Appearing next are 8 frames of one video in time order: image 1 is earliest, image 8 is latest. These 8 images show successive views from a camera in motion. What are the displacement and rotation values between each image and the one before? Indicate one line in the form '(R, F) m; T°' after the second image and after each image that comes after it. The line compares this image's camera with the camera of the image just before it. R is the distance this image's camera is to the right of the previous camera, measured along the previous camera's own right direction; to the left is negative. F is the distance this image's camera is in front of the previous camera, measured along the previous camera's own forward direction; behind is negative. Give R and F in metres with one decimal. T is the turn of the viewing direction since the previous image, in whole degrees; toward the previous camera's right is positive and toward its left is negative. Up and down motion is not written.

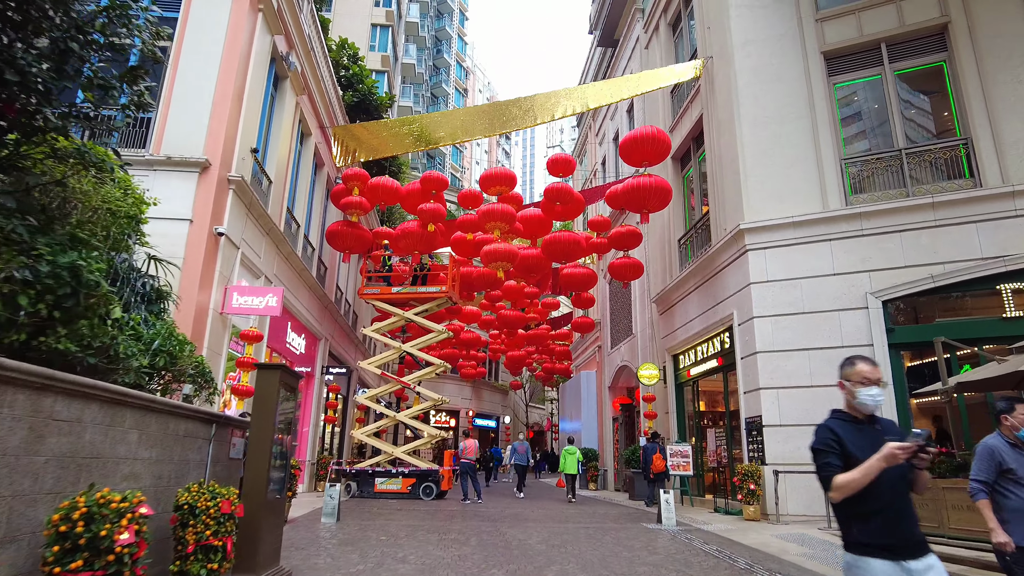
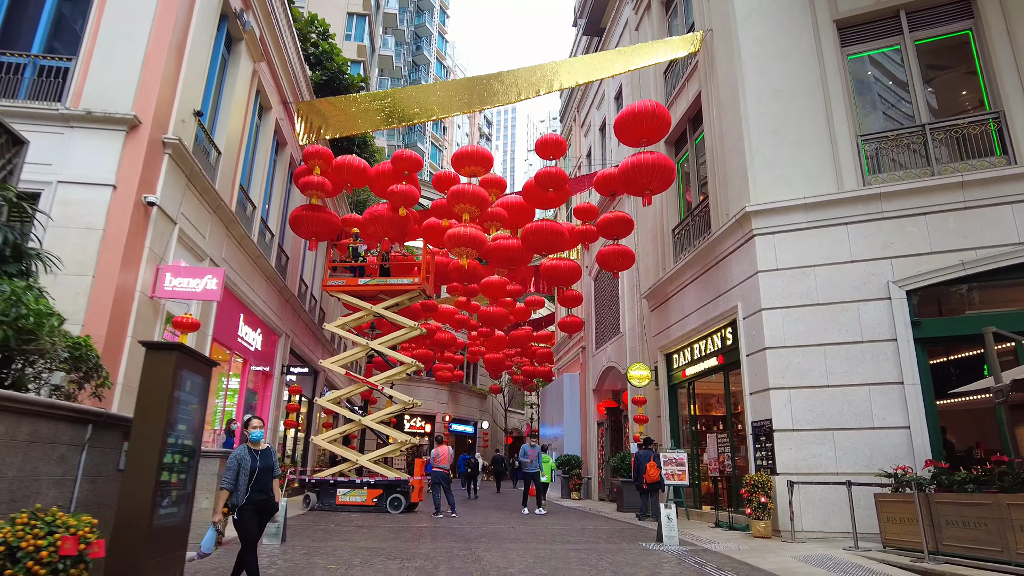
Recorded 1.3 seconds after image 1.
(0.0, +1.2) m; +2°
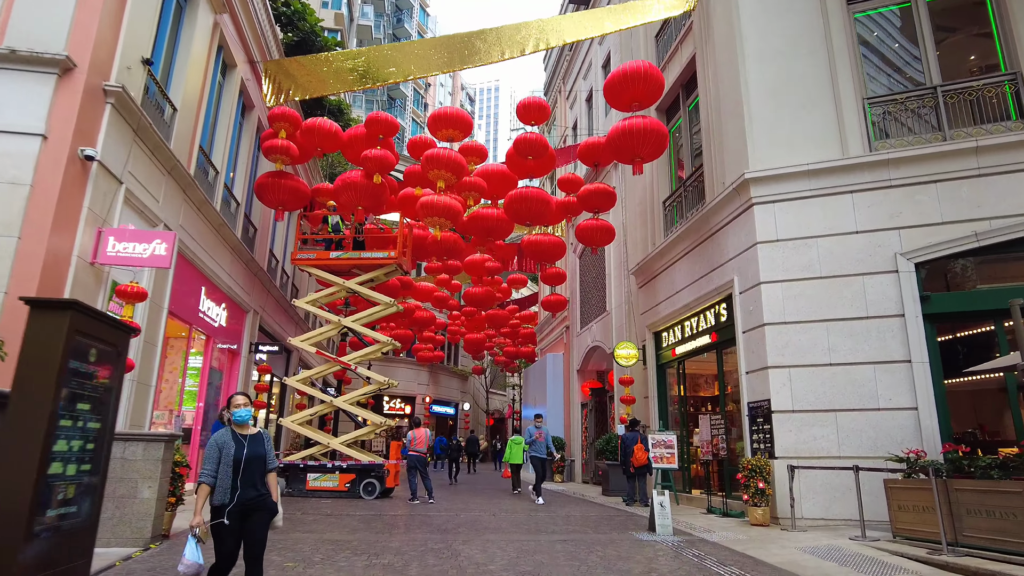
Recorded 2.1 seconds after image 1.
(0.0, +0.7) m; +2°
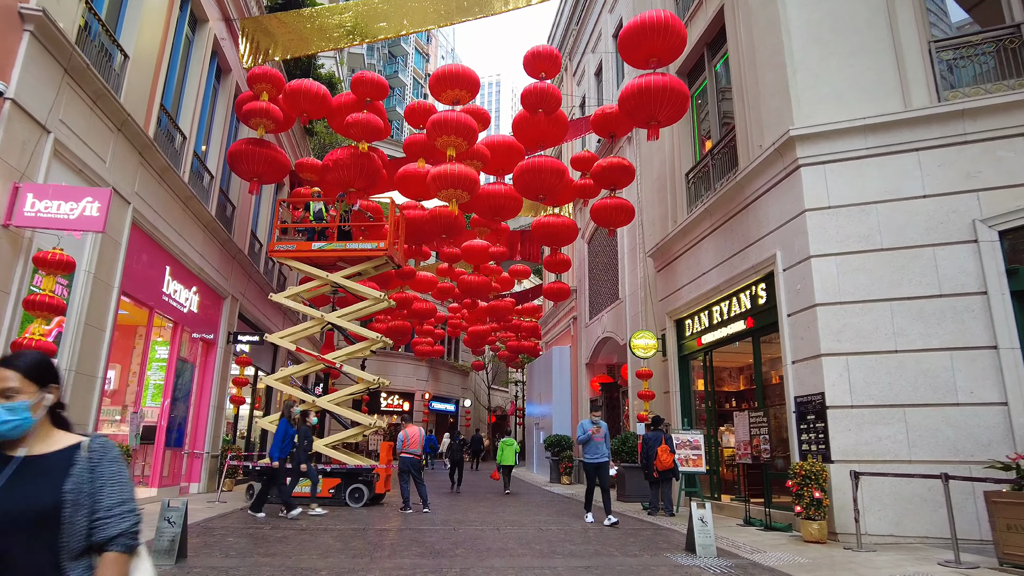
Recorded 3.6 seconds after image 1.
(-0.1, +1.3) m; 0°
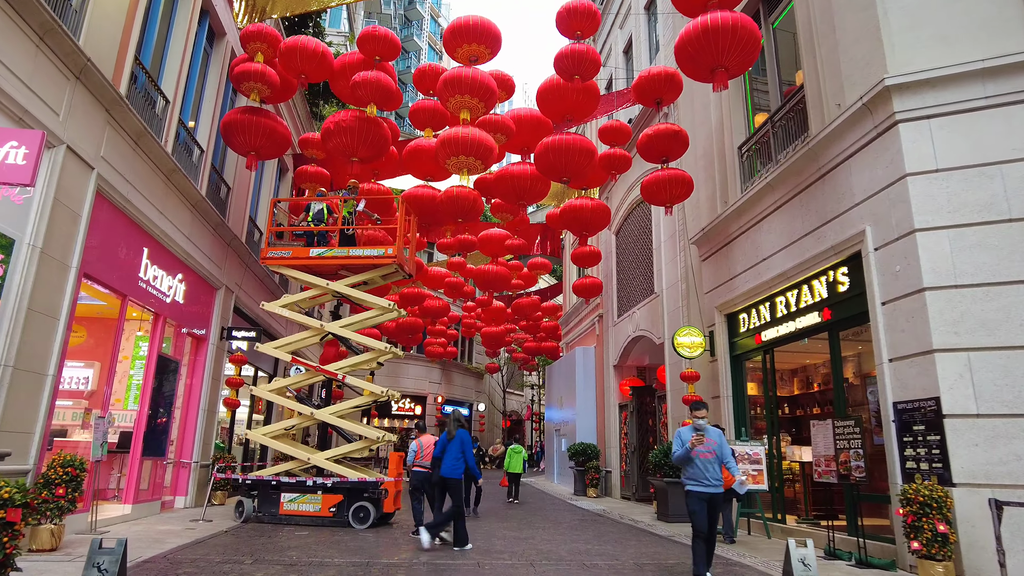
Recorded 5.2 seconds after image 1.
(-0.2, +1.3) m; -1°
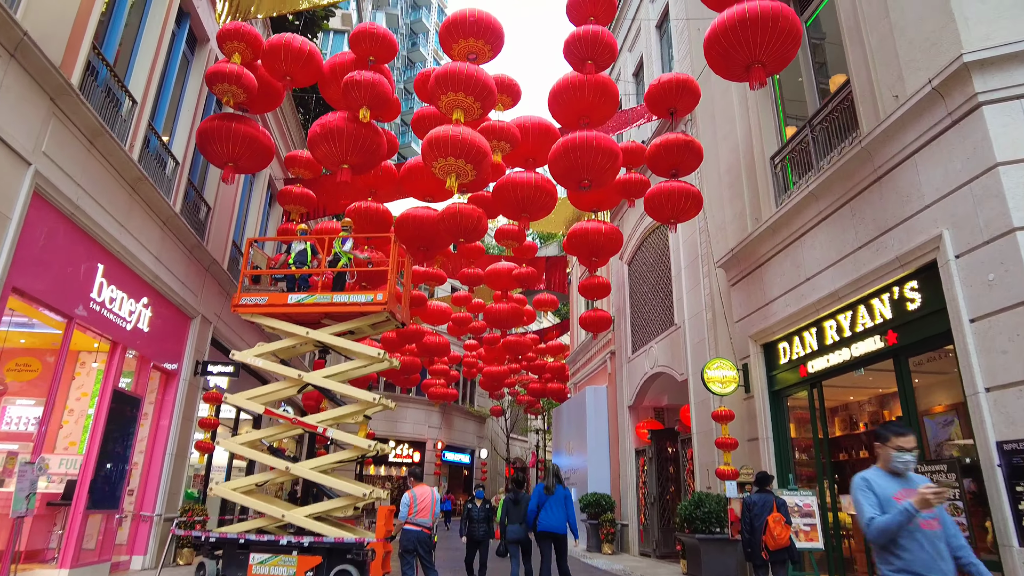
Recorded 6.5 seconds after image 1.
(-0.1, +1.1) m; 0°
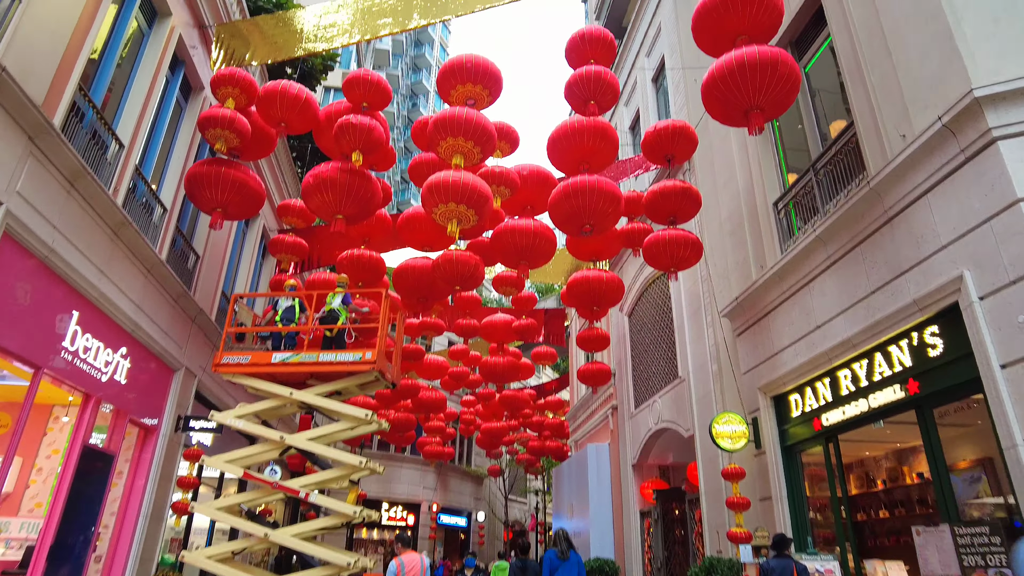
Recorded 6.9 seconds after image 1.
(0.0, +0.4) m; 0°
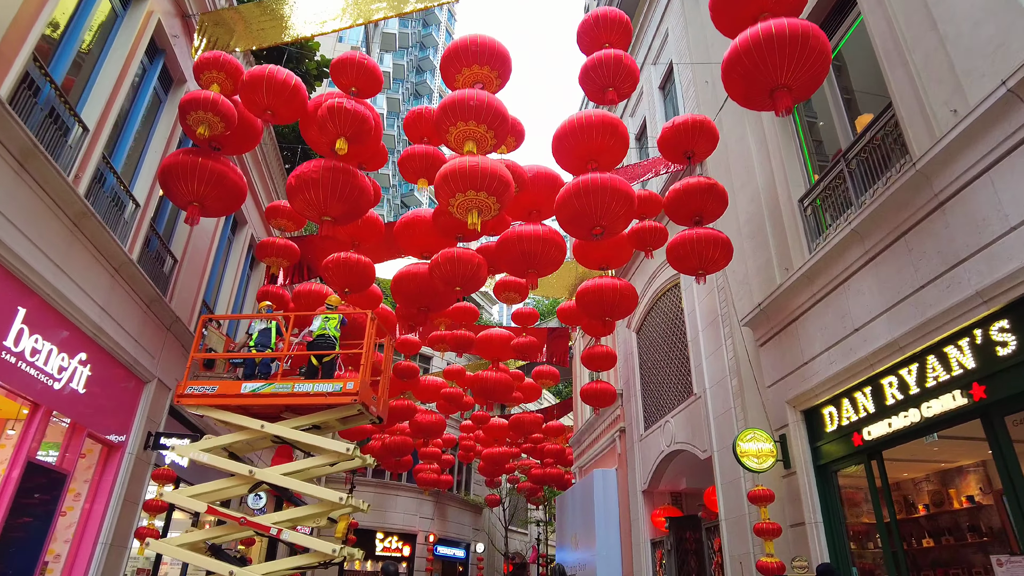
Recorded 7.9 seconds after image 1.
(0.0, +0.8) m; 0°
